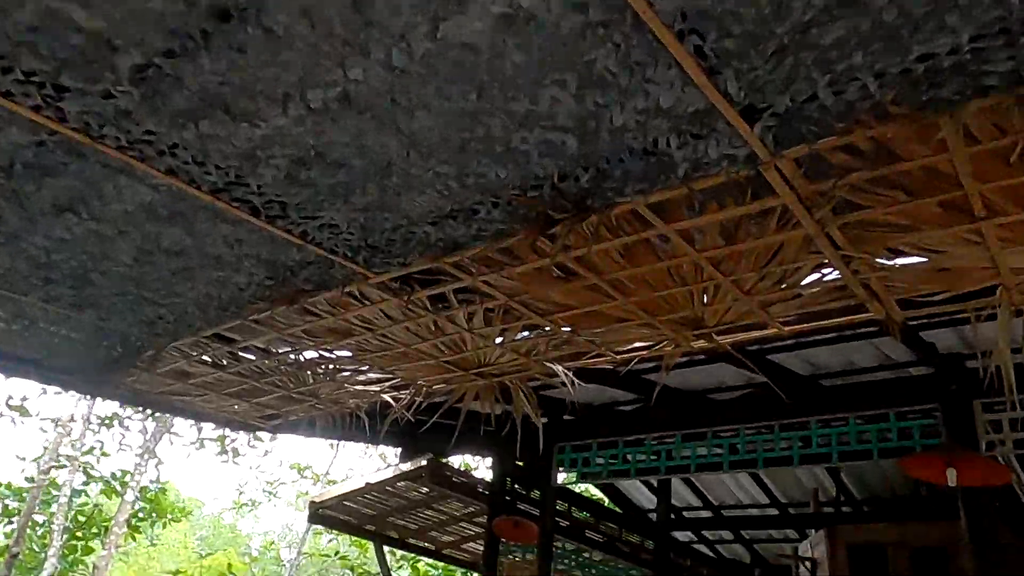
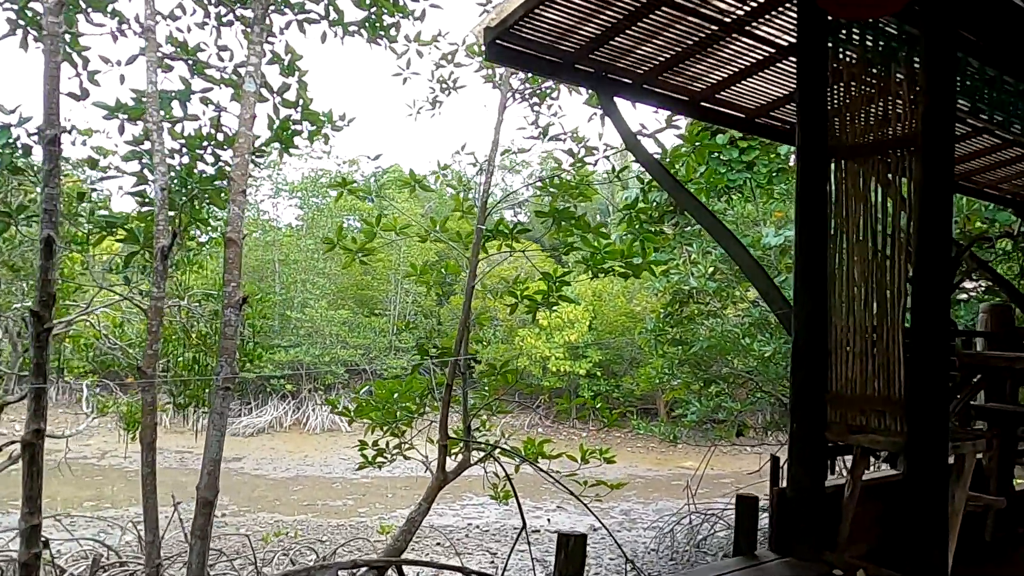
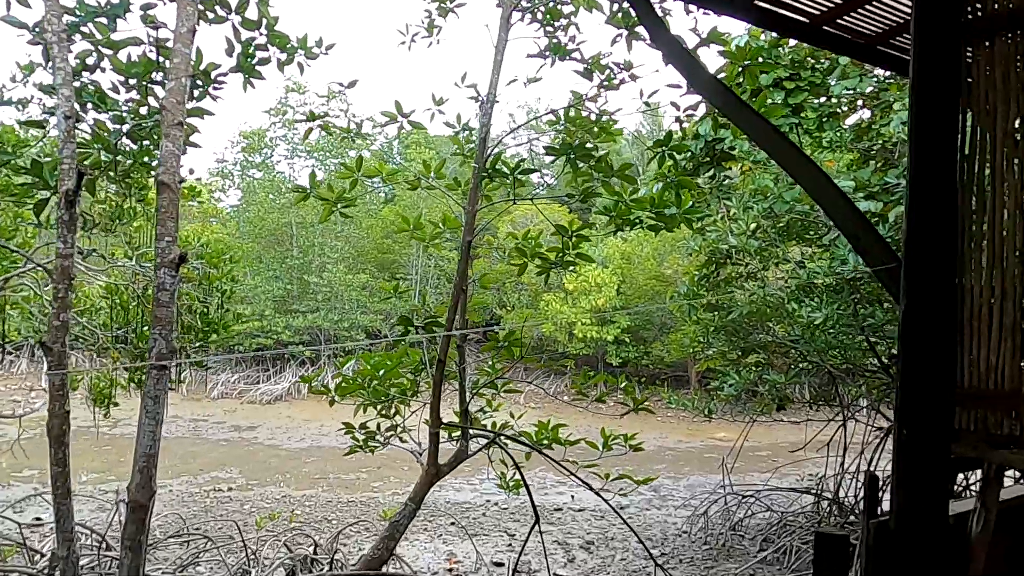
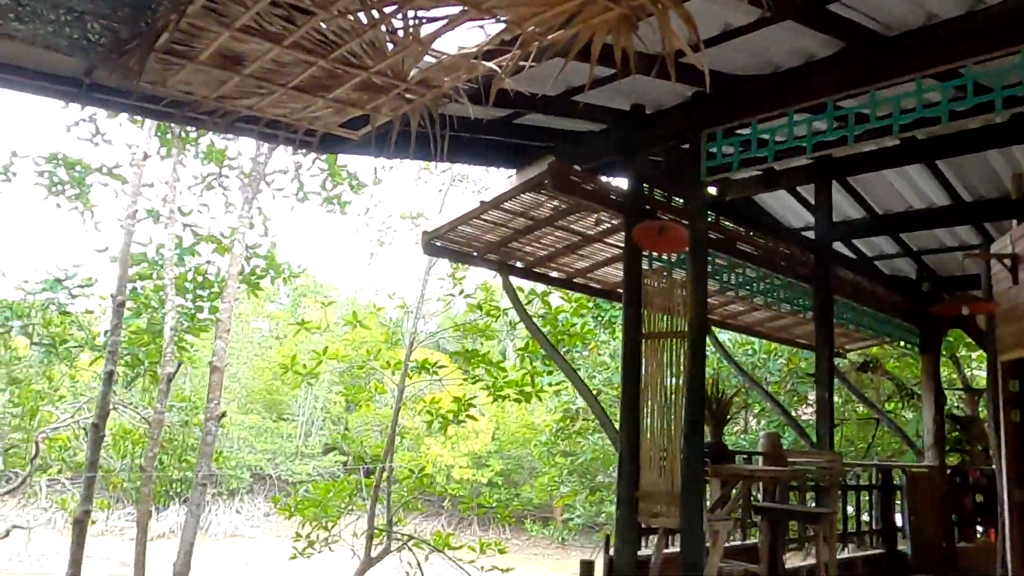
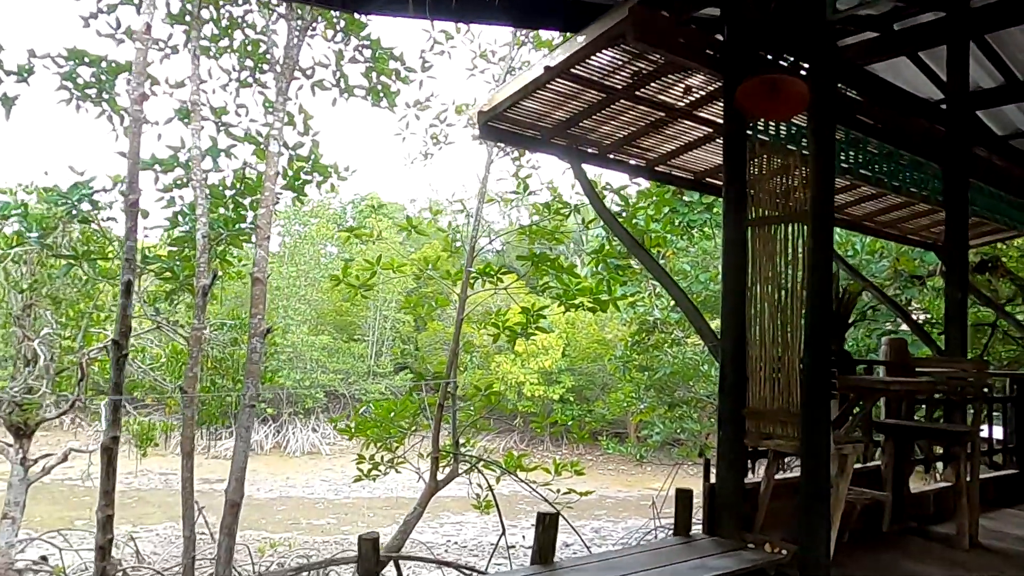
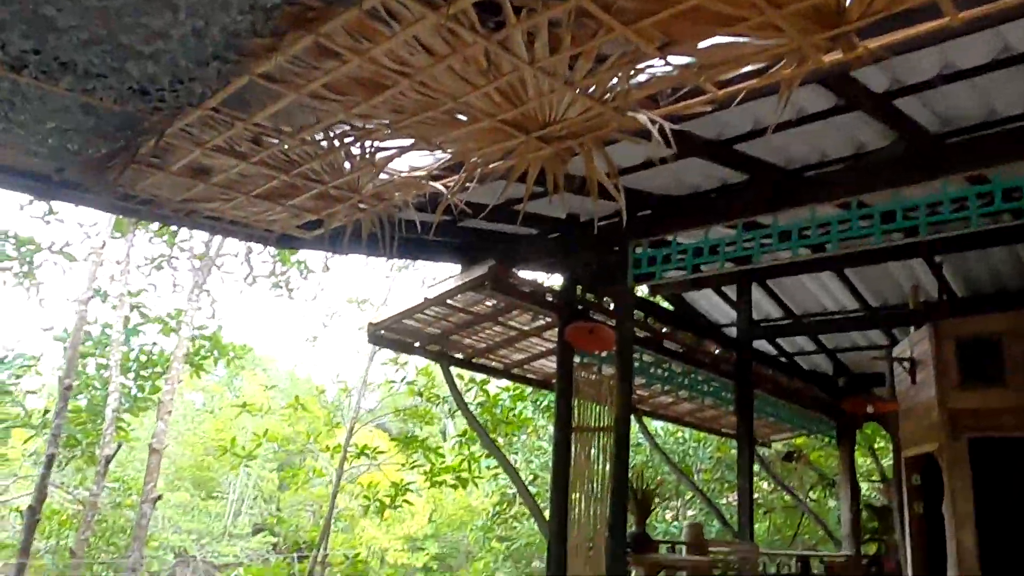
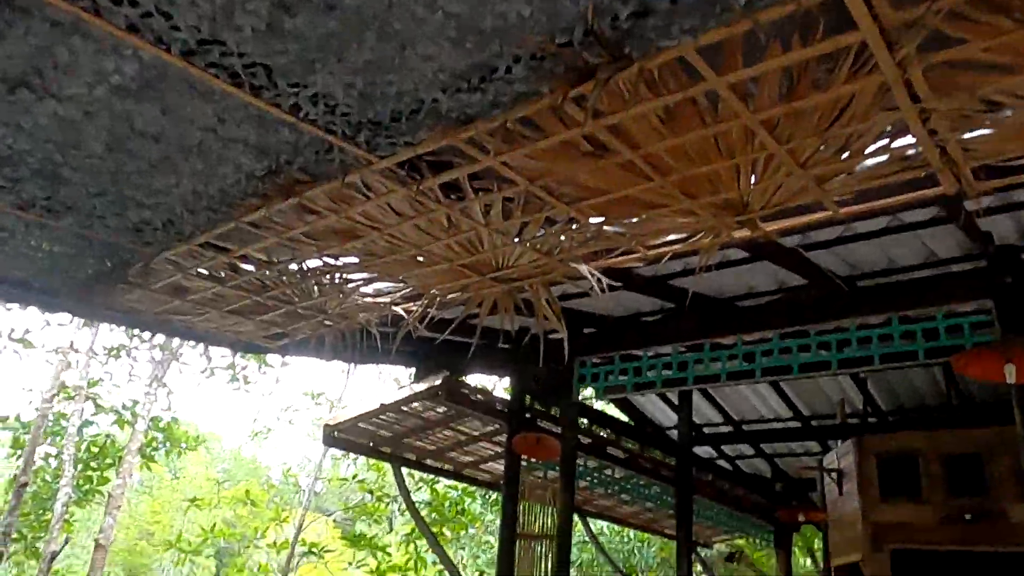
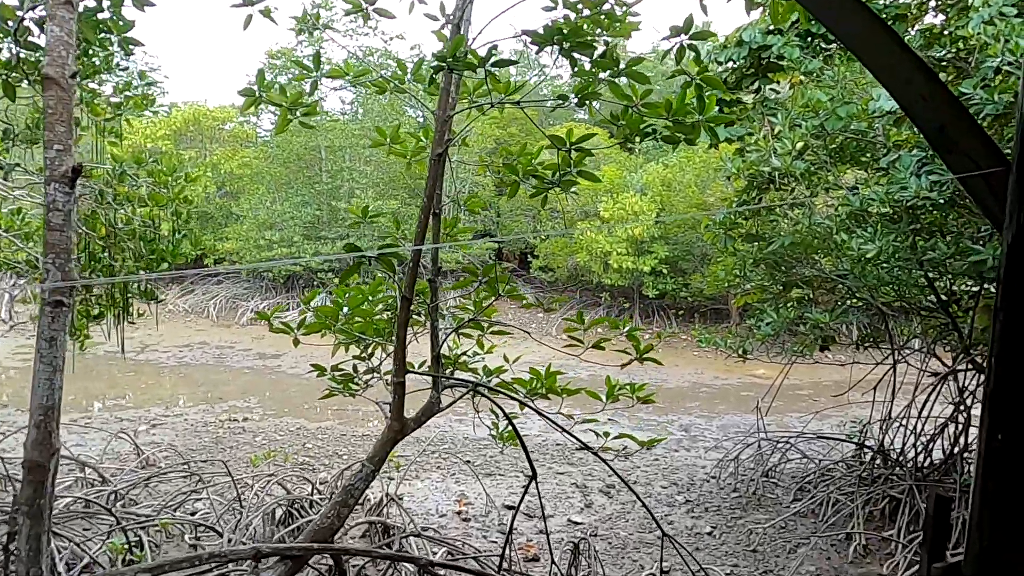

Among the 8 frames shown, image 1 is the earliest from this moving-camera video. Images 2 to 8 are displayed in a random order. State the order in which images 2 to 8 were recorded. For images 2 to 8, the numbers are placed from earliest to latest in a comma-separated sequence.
7, 6, 4, 5, 2, 3, 8
